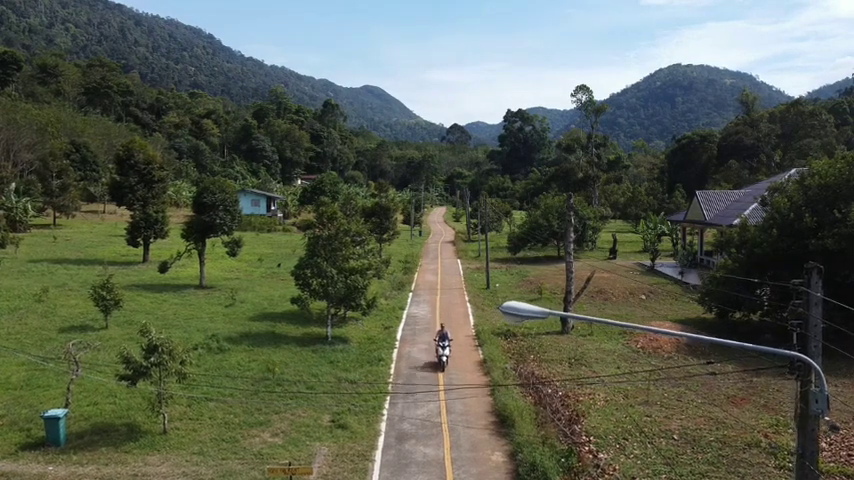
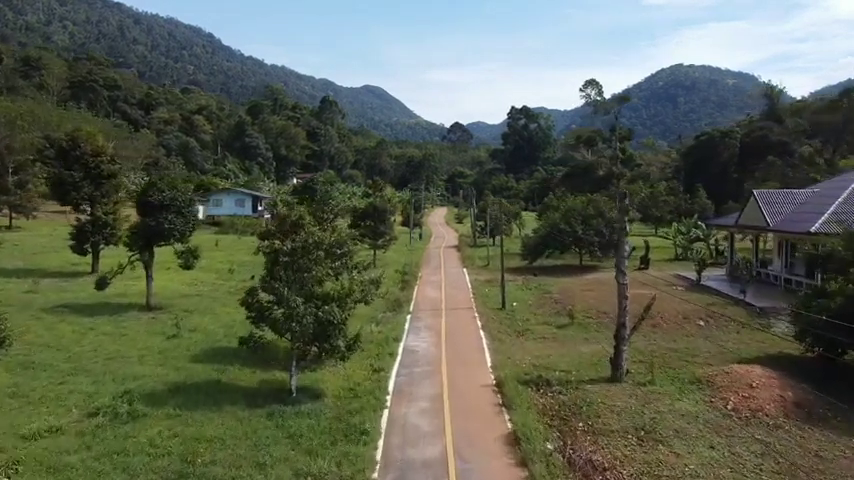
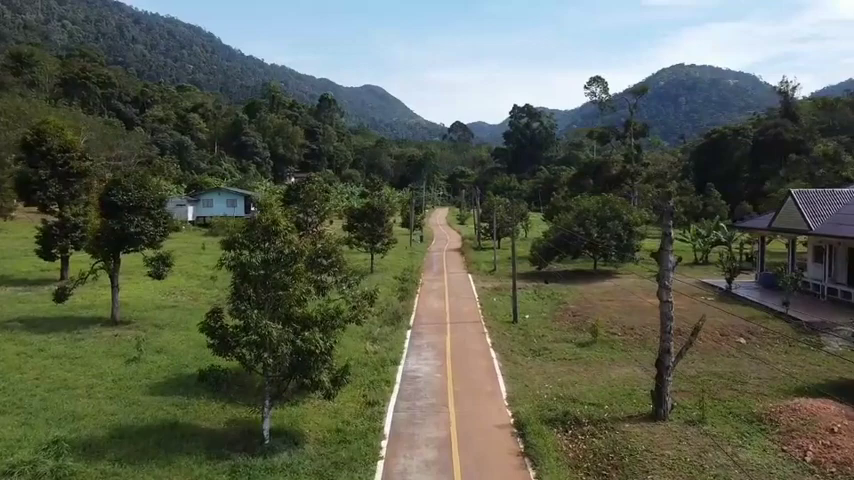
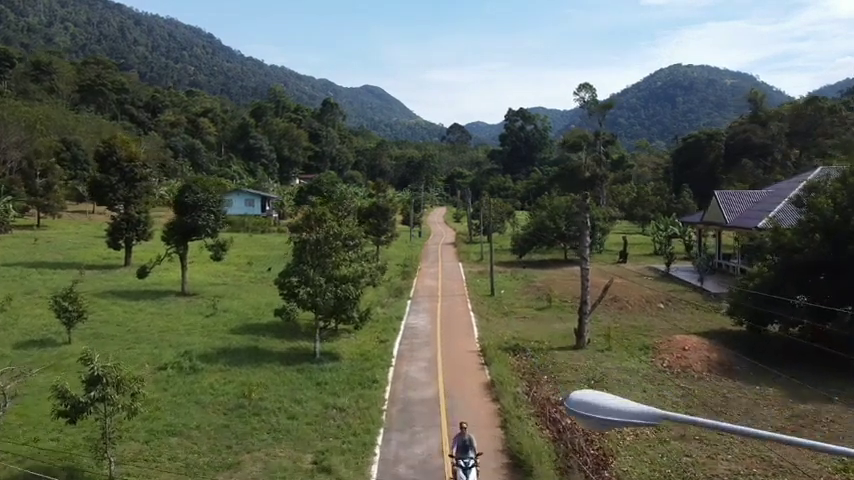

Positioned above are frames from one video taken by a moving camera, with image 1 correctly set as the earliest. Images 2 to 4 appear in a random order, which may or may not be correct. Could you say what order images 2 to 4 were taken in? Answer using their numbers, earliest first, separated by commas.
4, 2, 3
